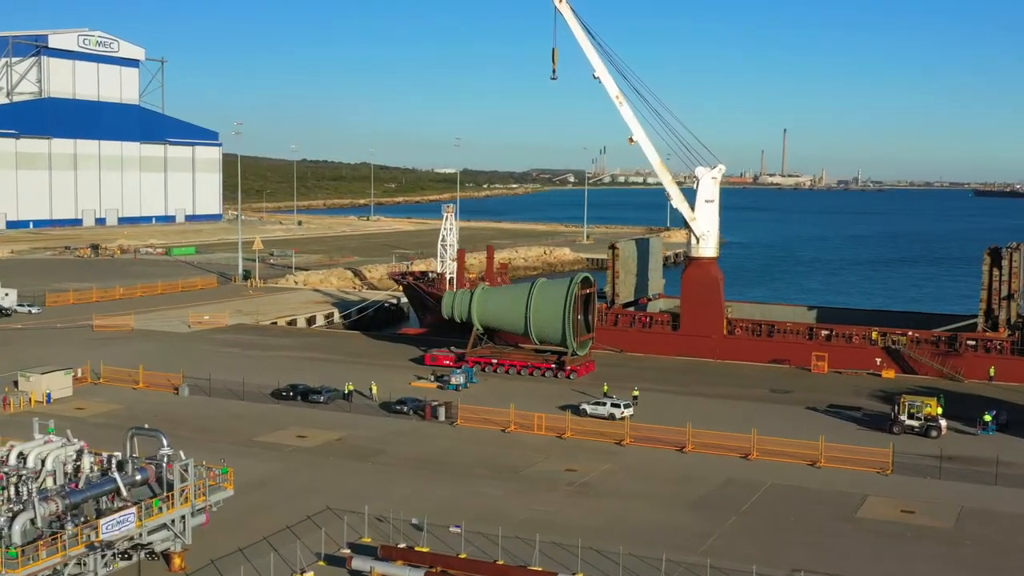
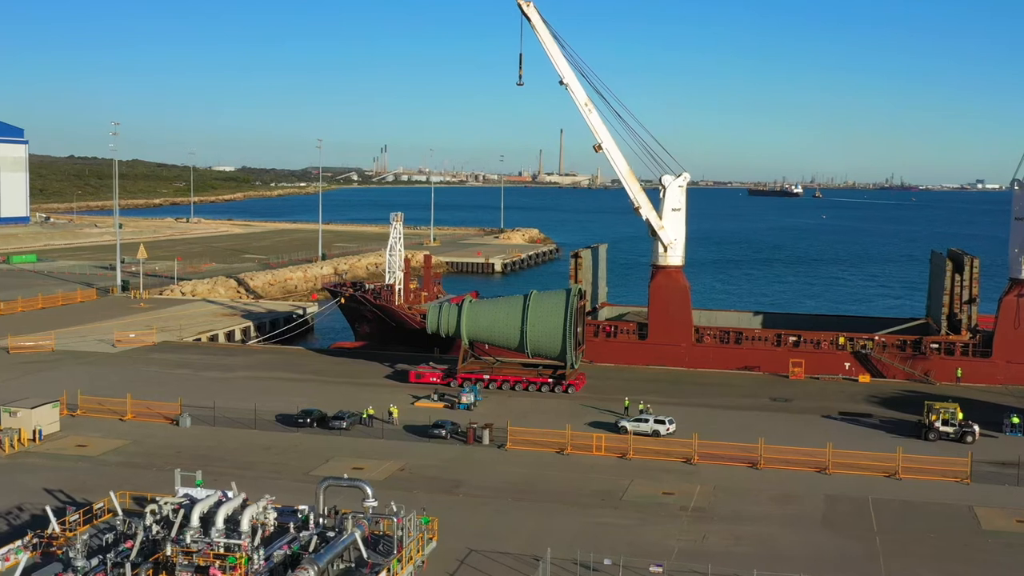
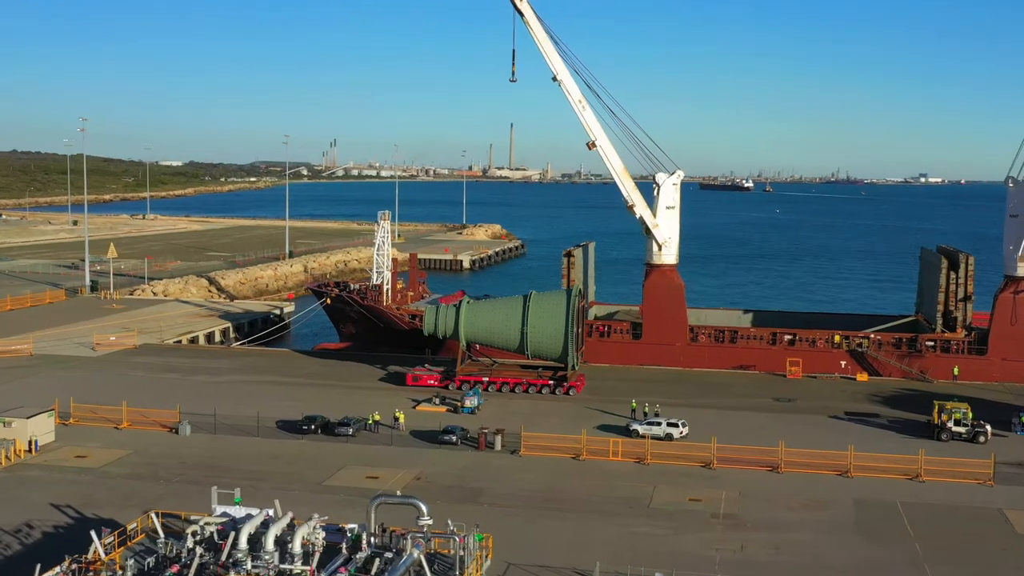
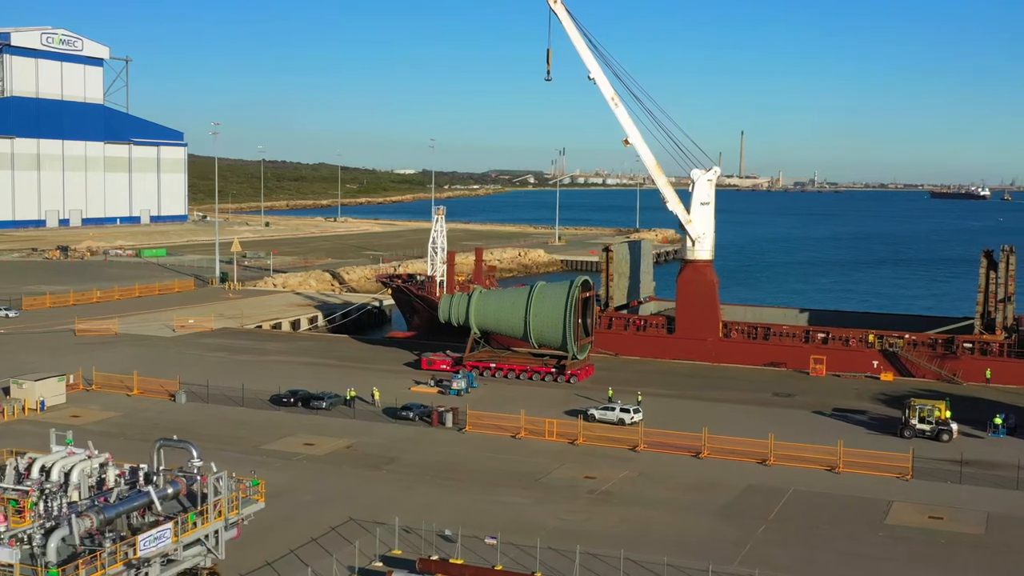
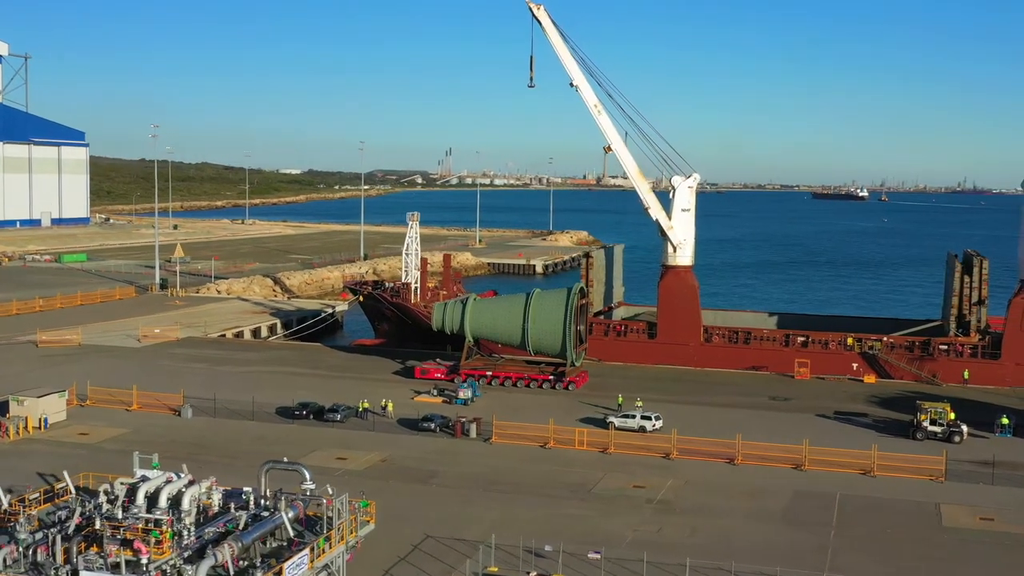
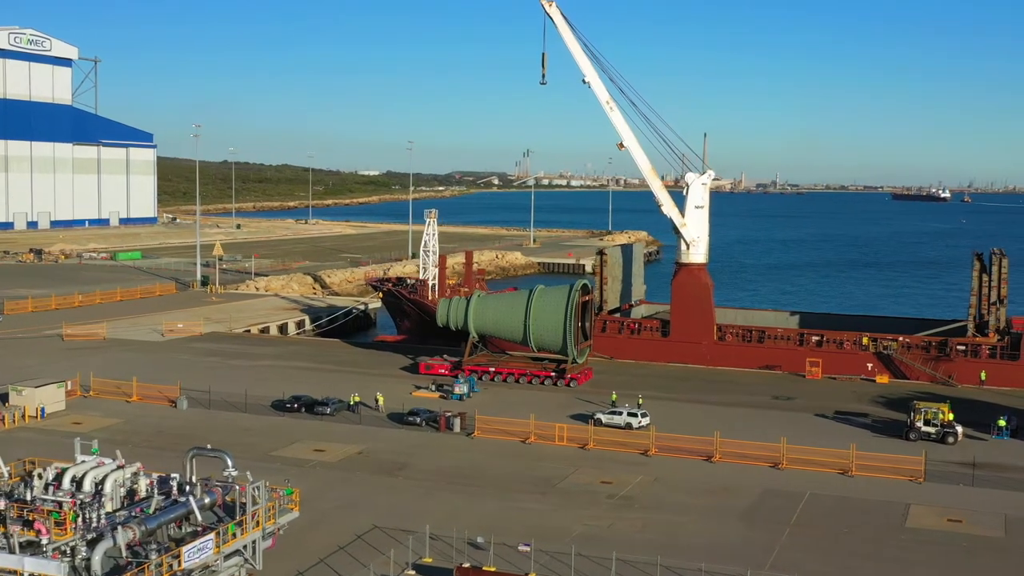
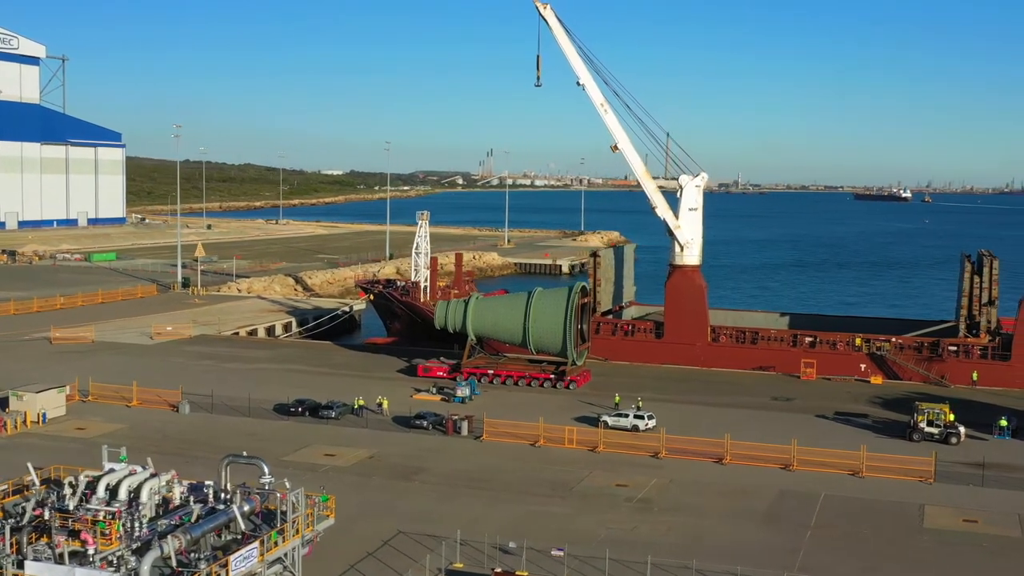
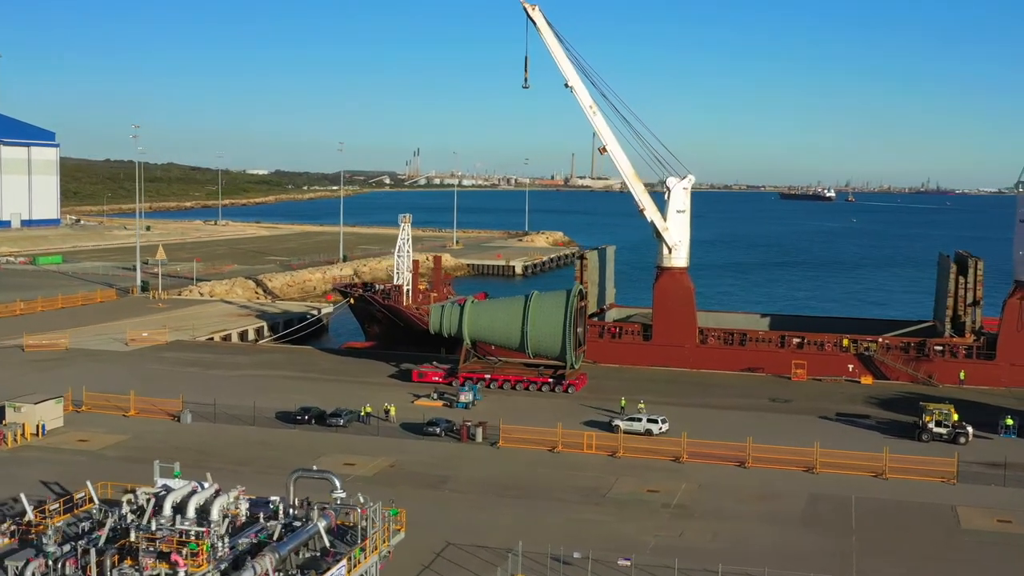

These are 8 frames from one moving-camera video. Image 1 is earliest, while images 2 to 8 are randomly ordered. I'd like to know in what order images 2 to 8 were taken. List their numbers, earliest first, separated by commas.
4, 6, 7, 5, 8, 2, 3
